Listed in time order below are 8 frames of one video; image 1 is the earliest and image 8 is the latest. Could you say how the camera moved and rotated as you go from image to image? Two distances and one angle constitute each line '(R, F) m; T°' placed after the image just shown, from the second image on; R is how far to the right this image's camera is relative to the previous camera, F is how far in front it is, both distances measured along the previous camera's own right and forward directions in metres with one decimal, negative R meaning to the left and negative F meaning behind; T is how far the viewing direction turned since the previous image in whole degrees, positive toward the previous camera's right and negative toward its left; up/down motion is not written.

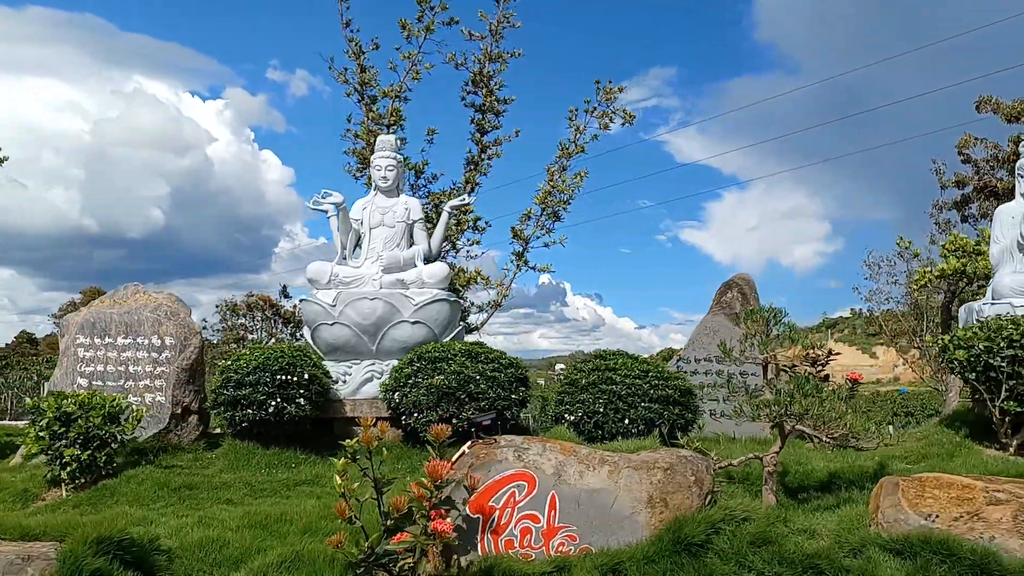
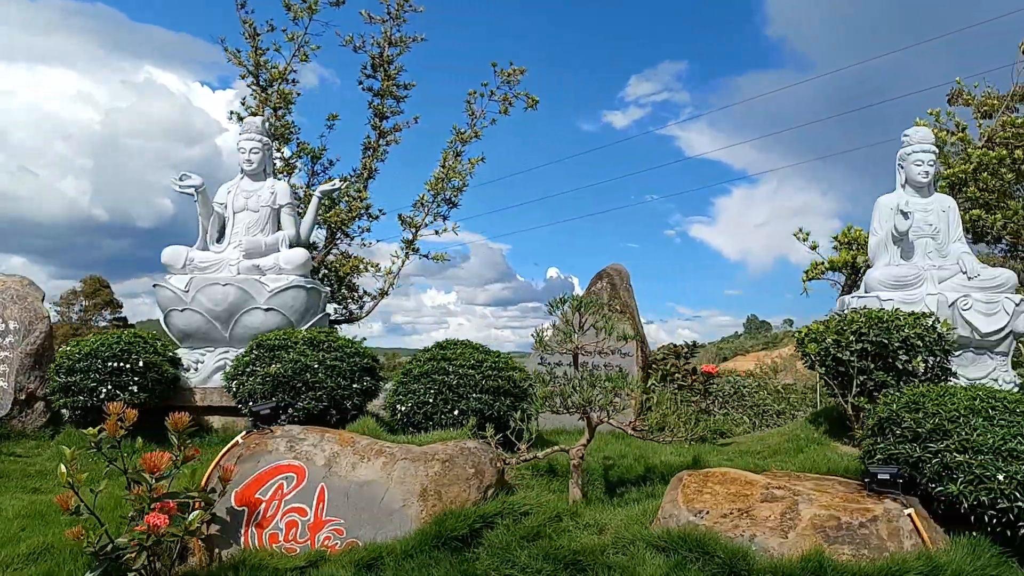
(+1.2, +0.2) m; 0°
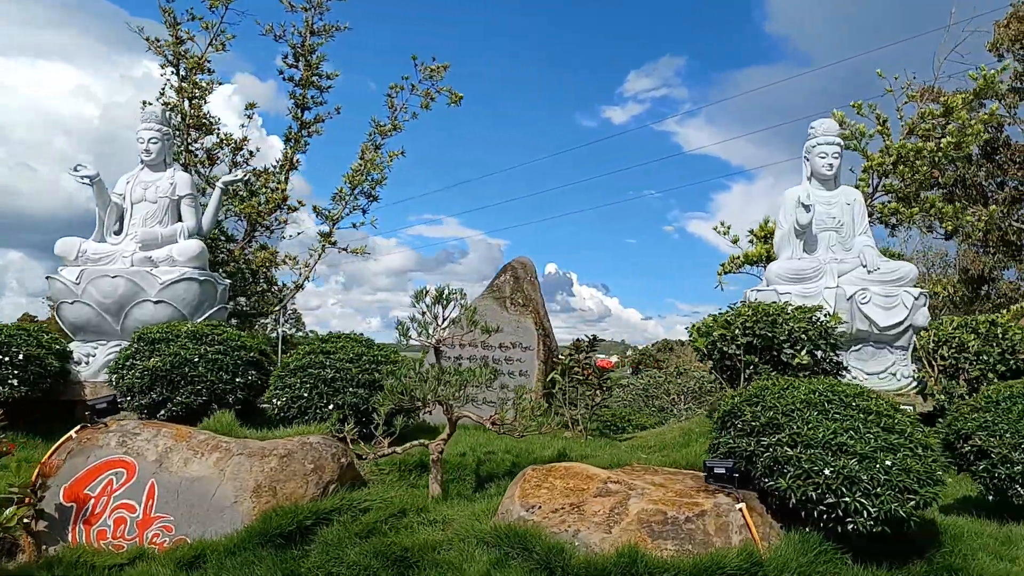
(+0.8, +0.1) m; +1°
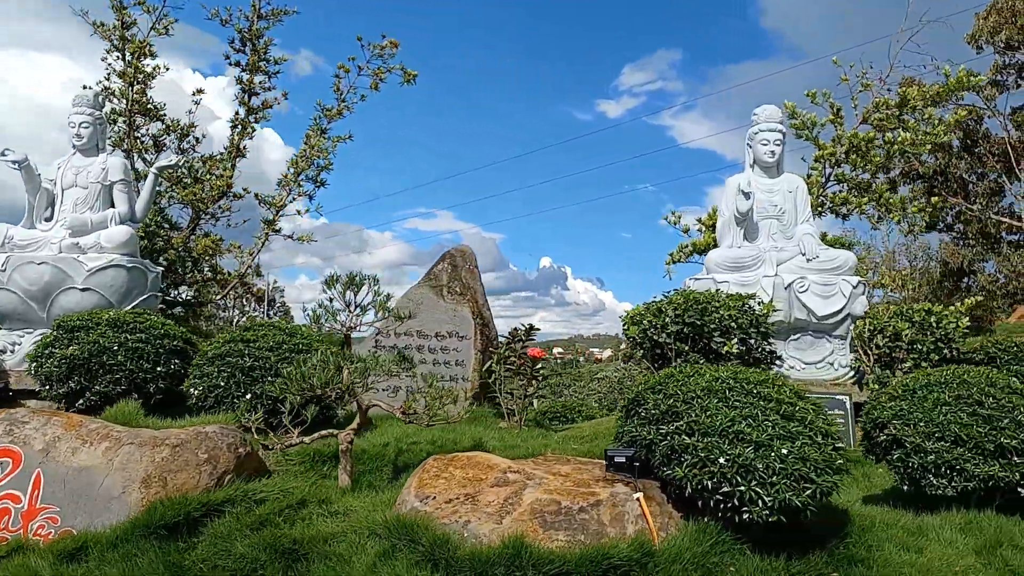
(+0.4, +0.1) m; +1°
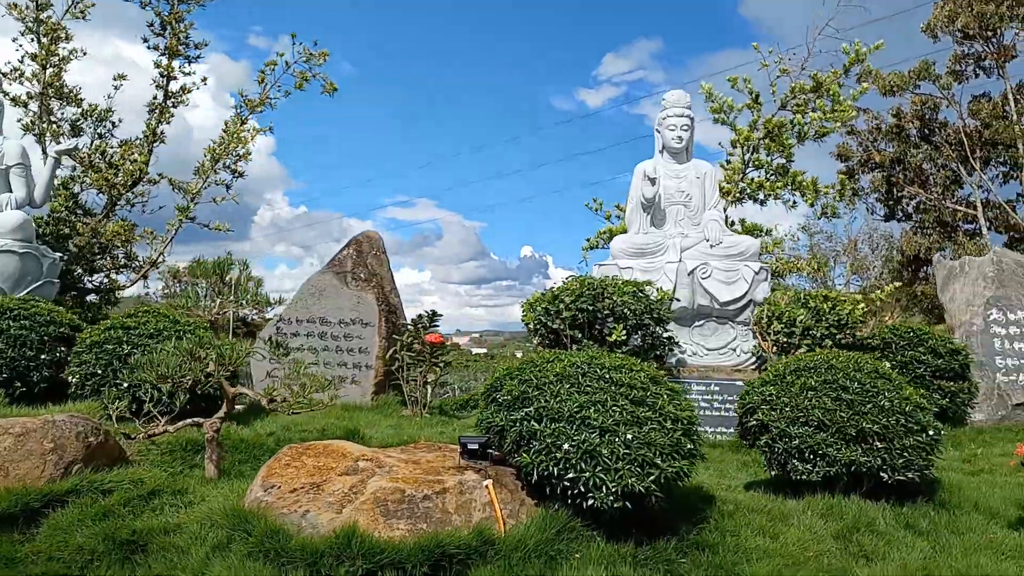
(+0.6, +0.1) m; +2°
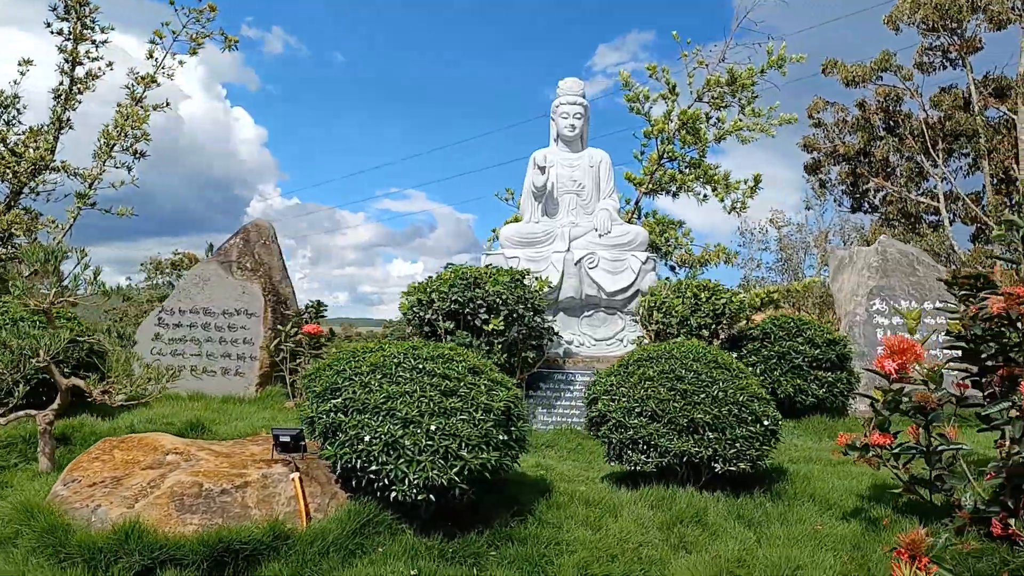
(+0.8, +0.1) m; +1°
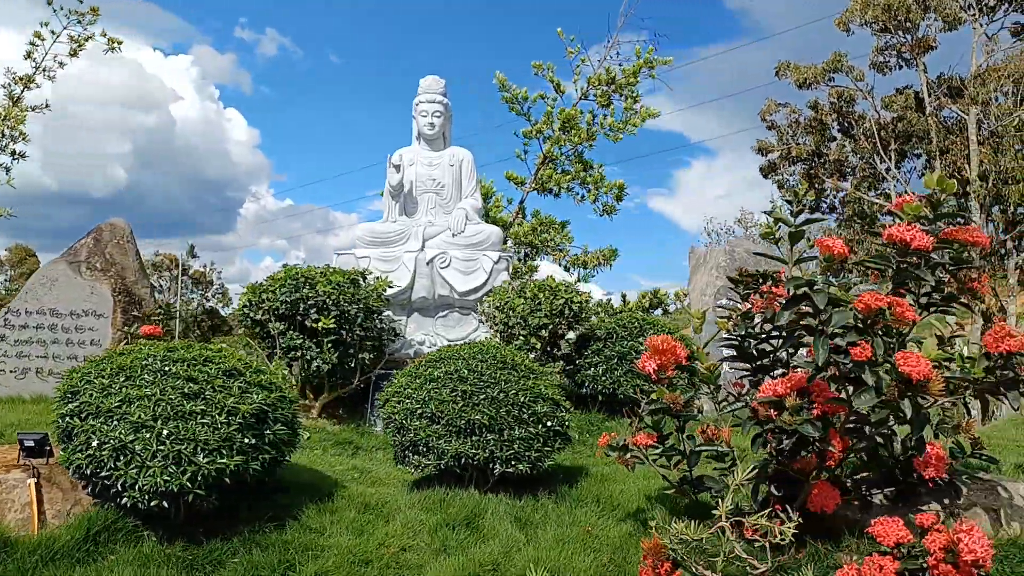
(+1.0, +0.1) m; +1°
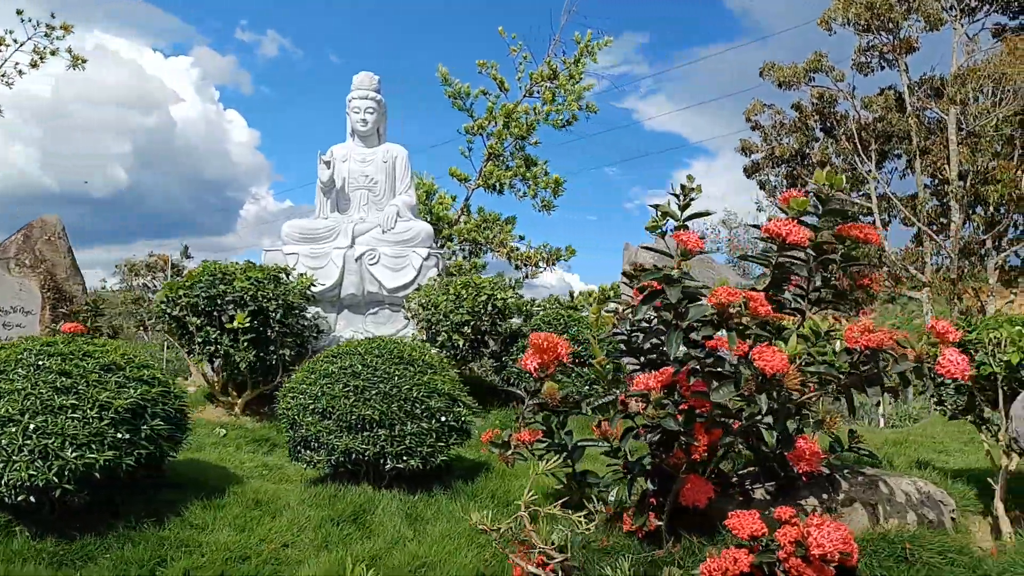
(+0.5, 0.0) m; 0°
